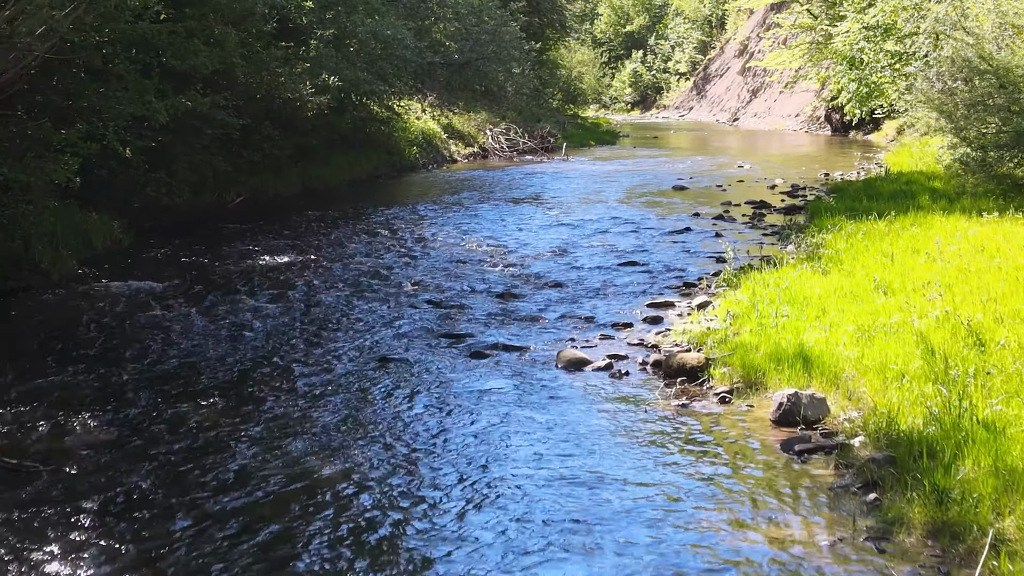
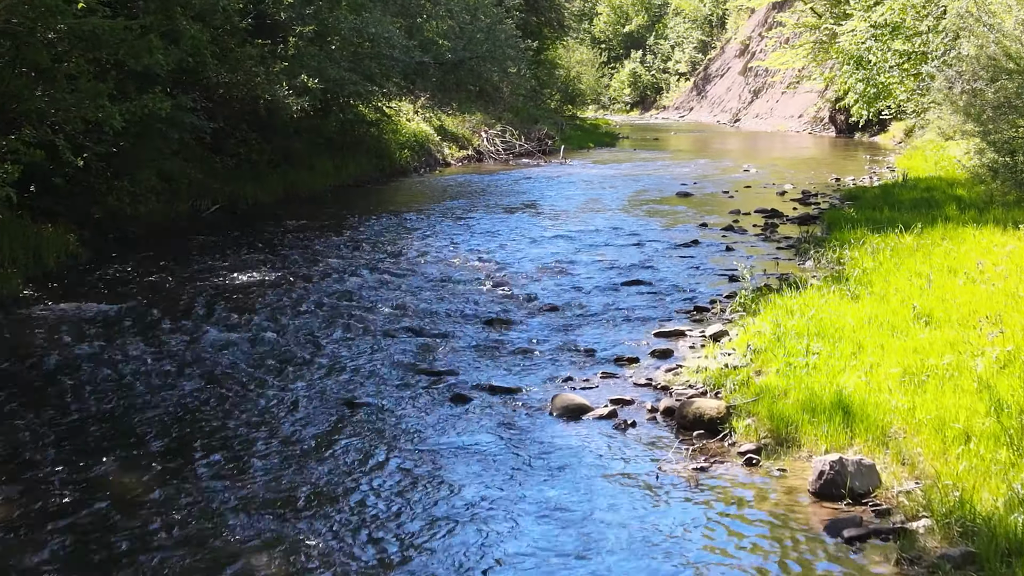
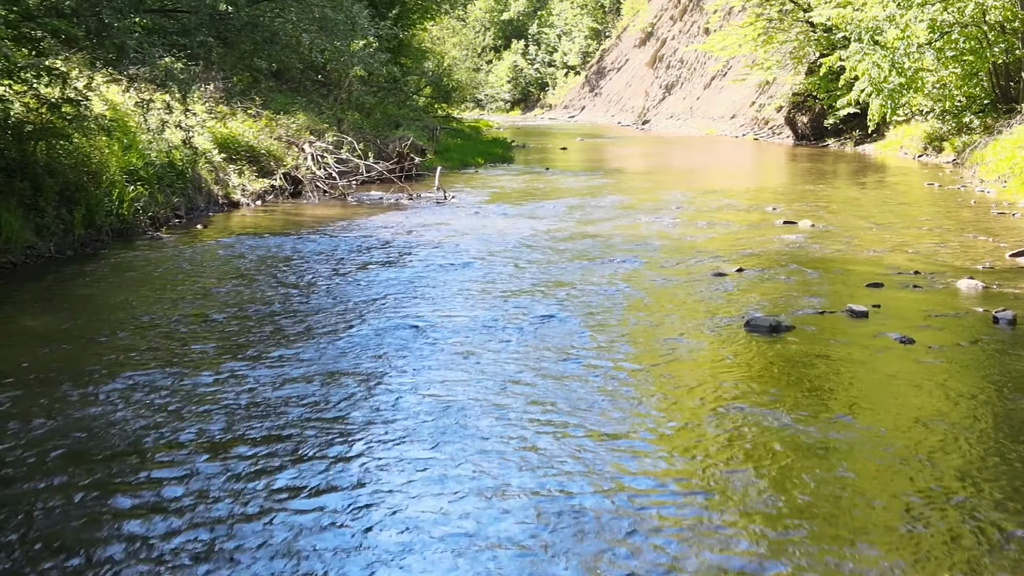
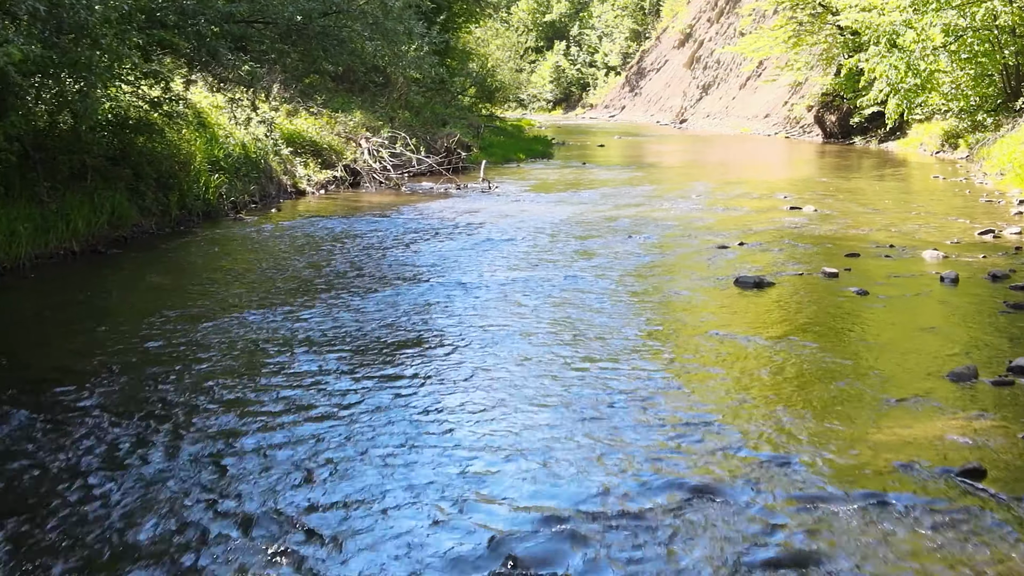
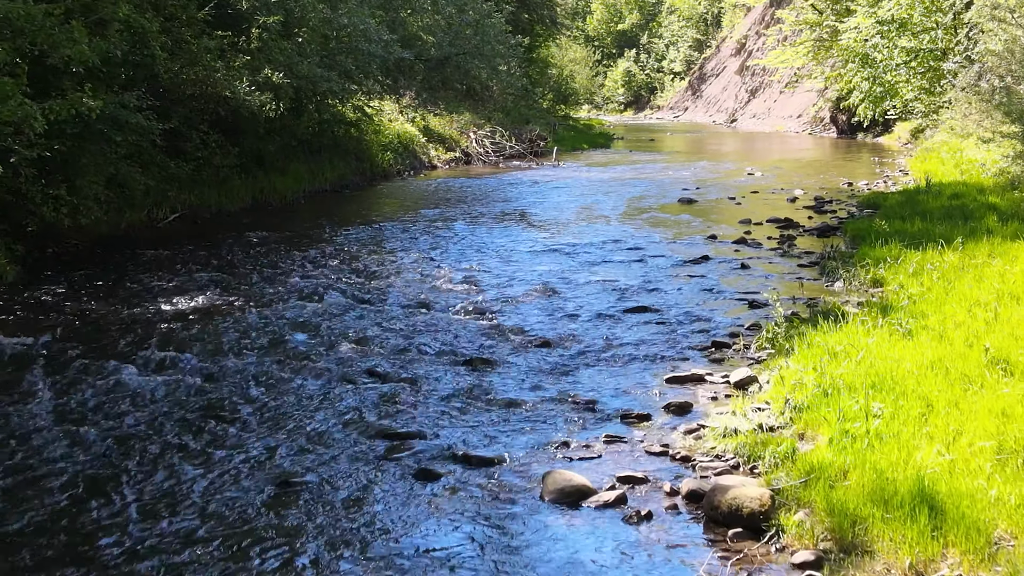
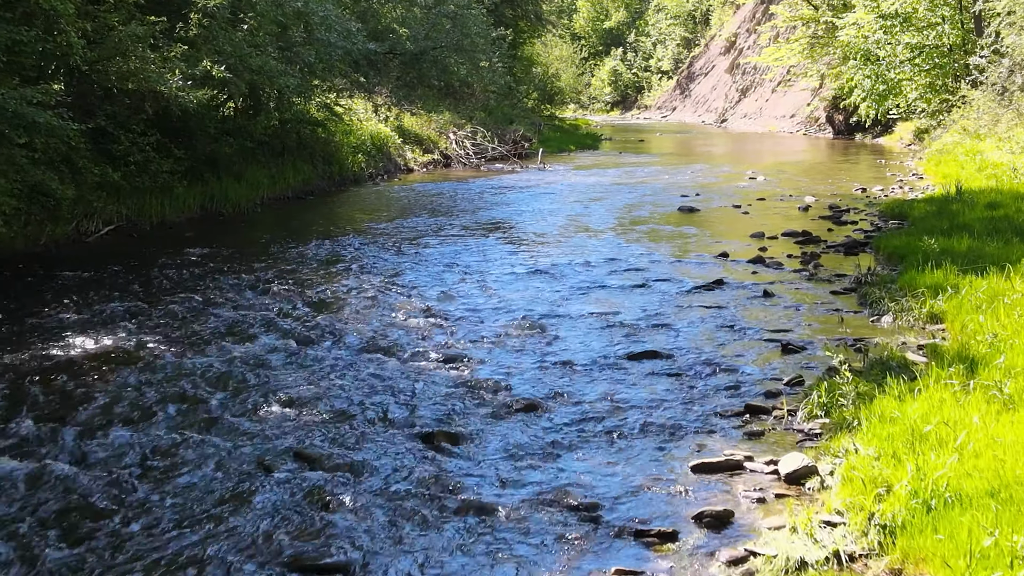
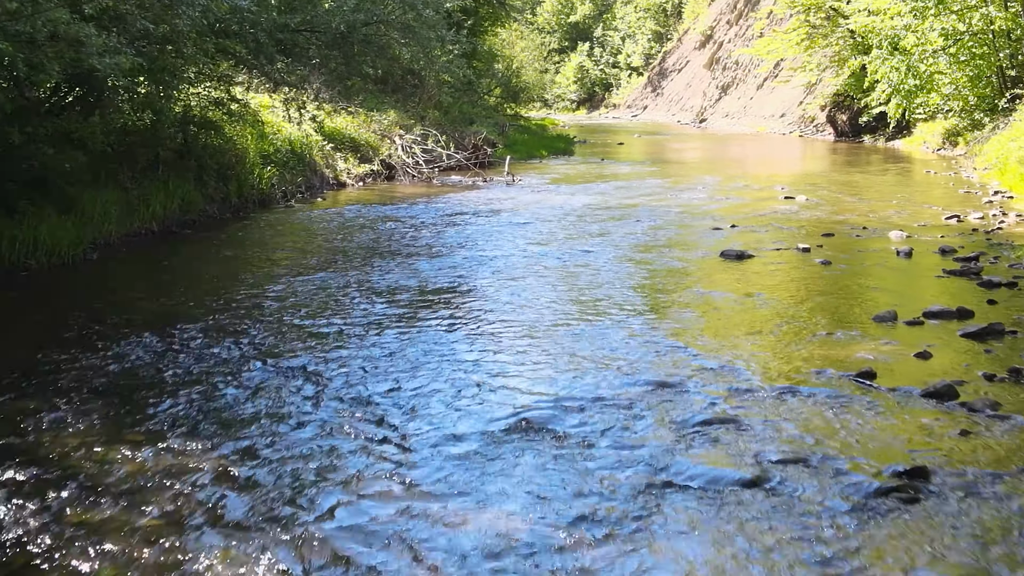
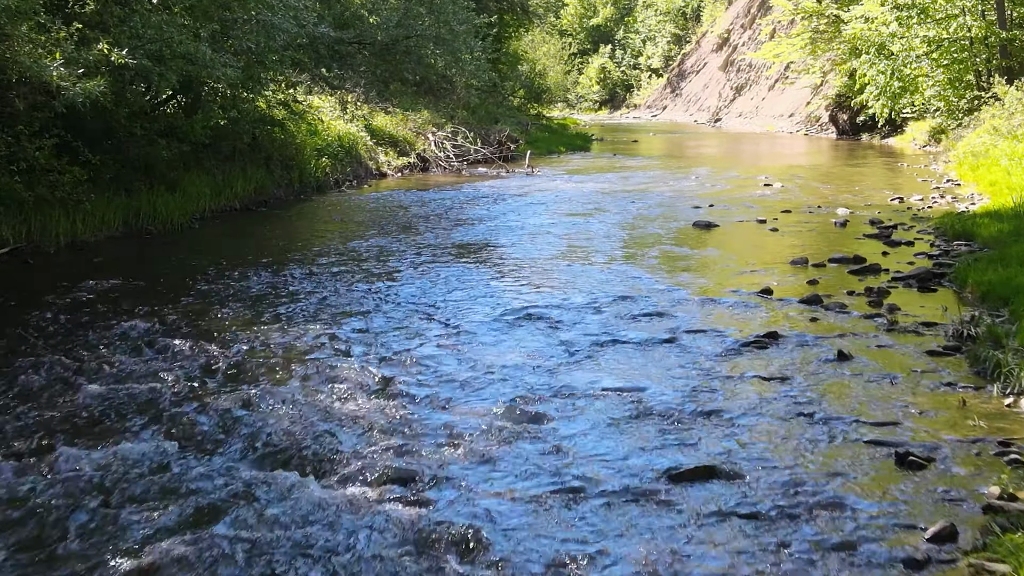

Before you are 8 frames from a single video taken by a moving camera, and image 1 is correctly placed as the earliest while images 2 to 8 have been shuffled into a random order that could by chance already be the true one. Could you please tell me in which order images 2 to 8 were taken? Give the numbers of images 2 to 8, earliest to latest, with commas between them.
2, 5, 6, 8, 7, 4, 3
